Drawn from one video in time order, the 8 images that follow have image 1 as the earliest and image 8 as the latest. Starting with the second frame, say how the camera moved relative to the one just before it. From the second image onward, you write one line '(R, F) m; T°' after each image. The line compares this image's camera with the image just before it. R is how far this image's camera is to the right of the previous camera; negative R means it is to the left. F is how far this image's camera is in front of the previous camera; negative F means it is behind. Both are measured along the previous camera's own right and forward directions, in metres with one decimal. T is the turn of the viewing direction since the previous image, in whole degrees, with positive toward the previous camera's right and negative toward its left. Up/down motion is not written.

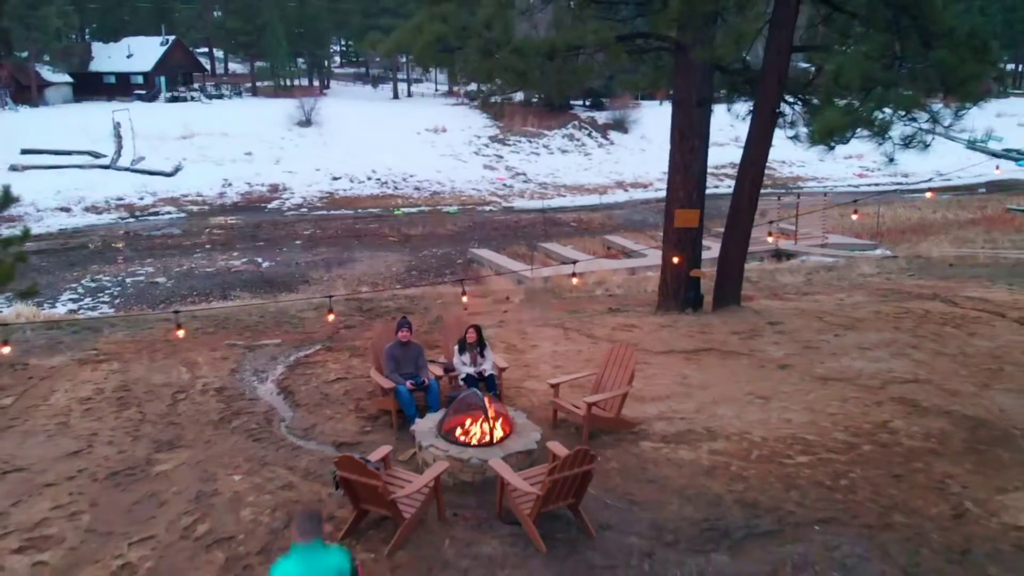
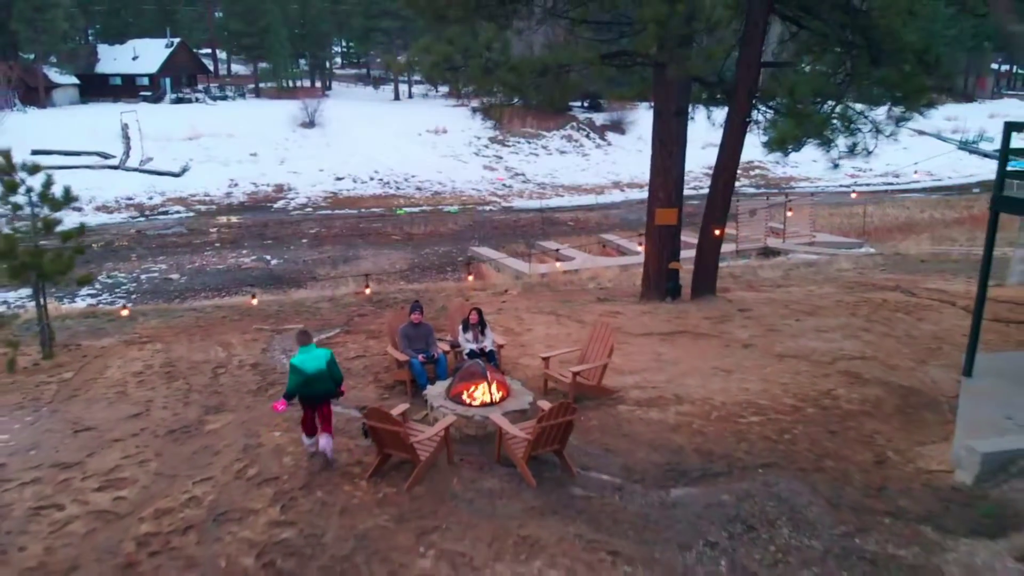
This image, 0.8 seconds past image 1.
(0.0, -1.1) m; 0°
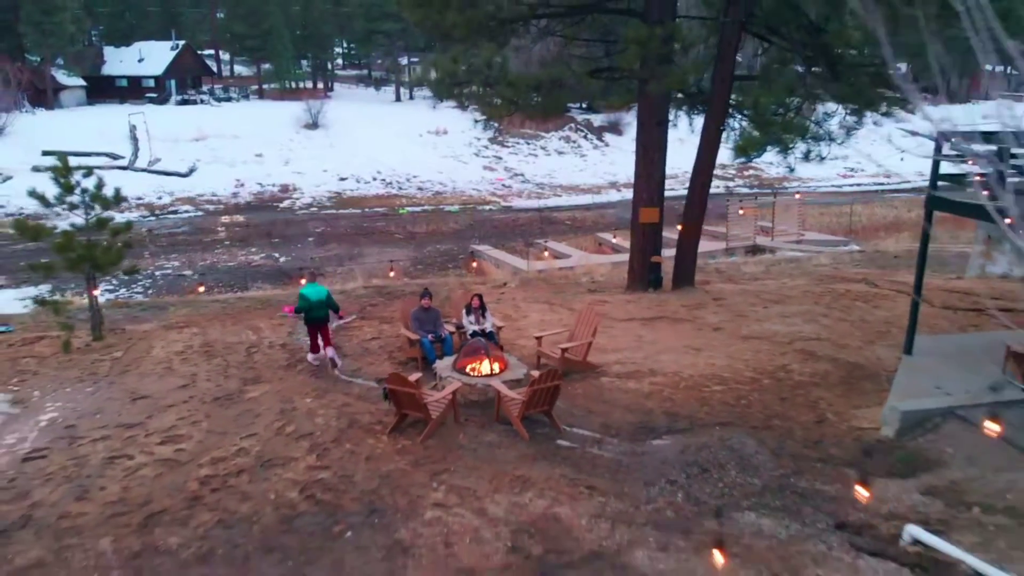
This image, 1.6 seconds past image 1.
(0.0, -1.1) m; 0°
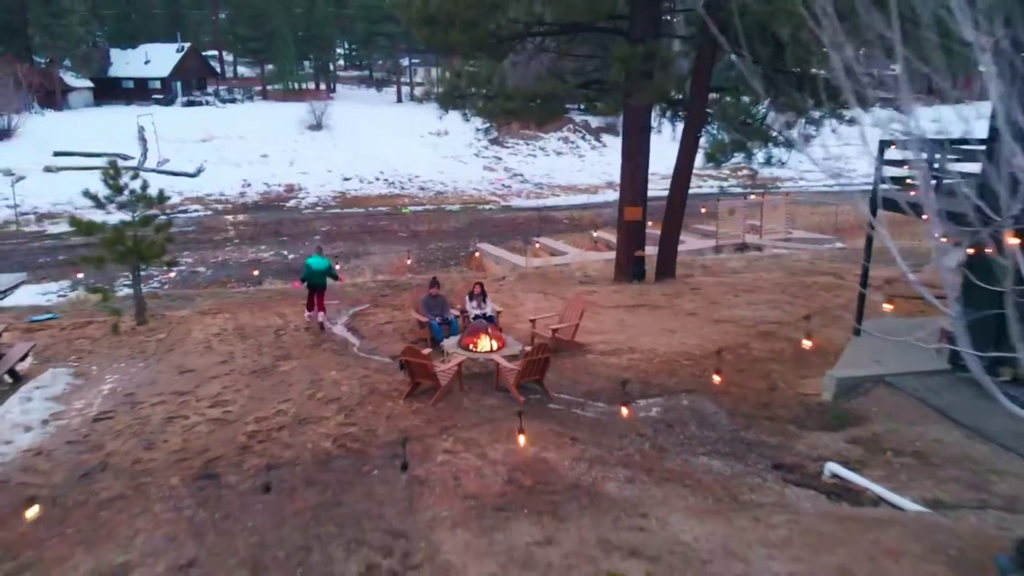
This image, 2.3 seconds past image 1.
(0.0, -1.3) m; 0°
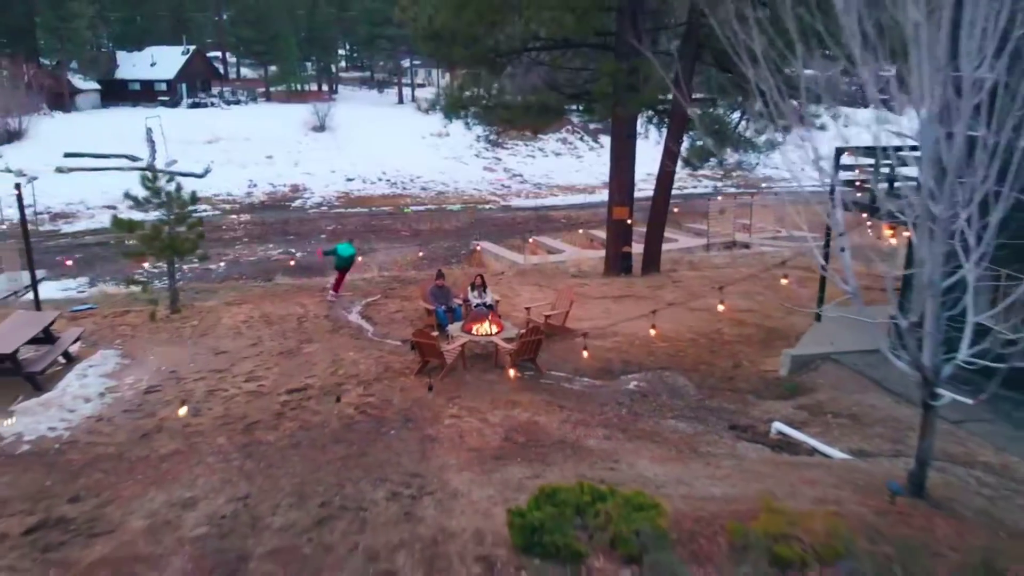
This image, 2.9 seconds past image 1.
(0.0, -1.2) m; 0°
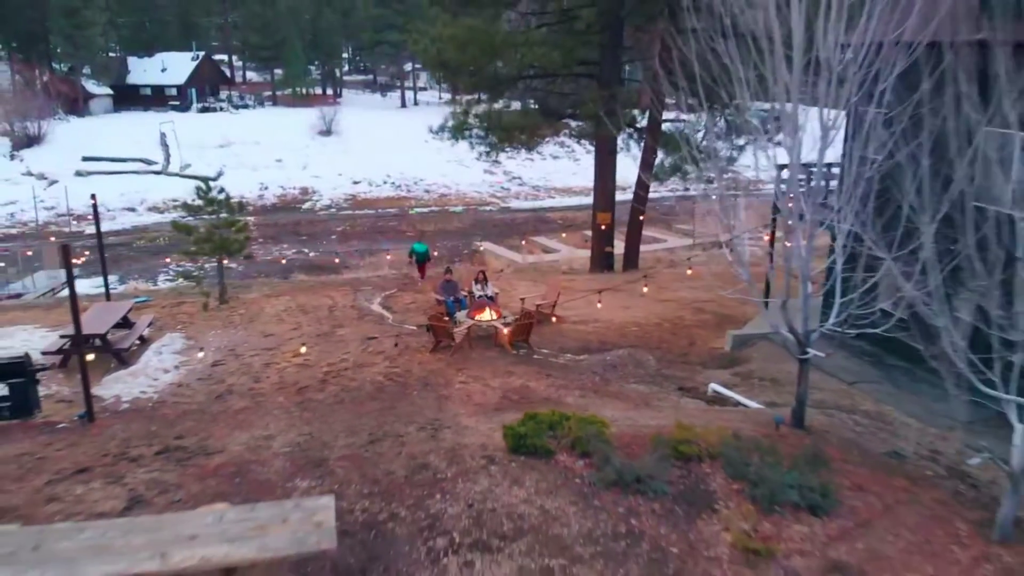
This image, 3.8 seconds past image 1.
(0.0, -2.3) m; 0°
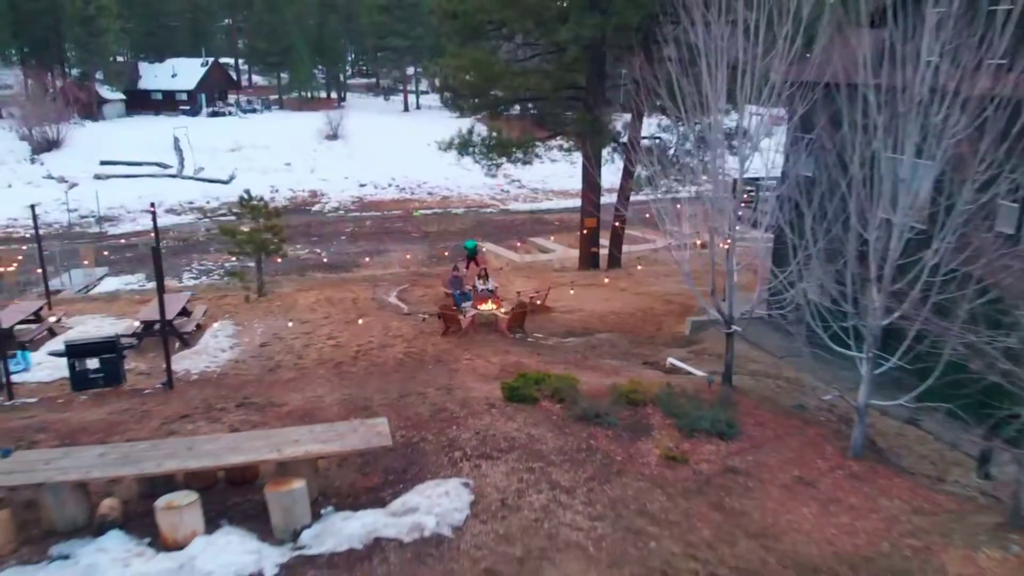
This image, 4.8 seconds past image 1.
(0.0, -2.5) m; 0°
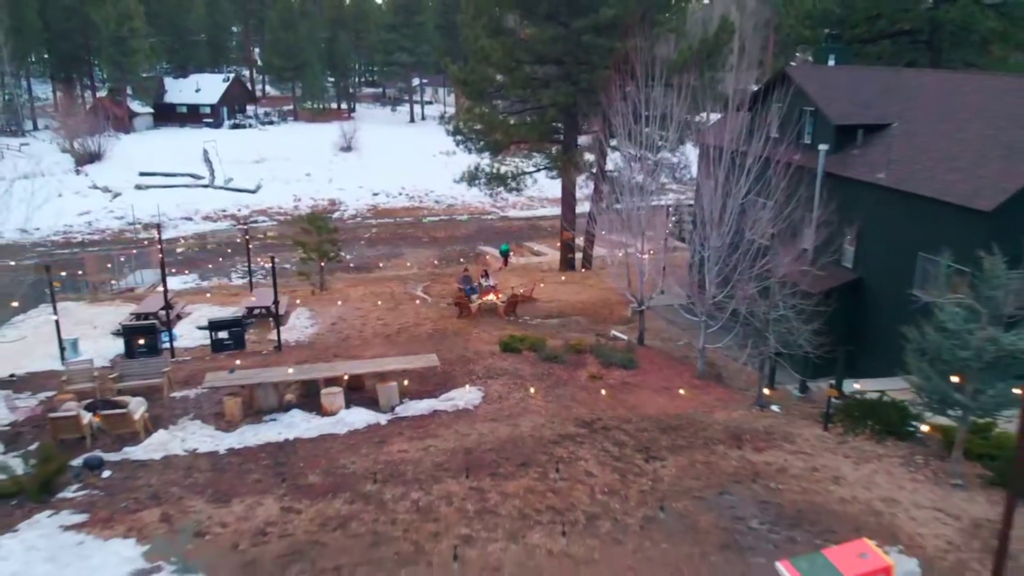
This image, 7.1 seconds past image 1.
(+0.1, -6.4) m; 0°
